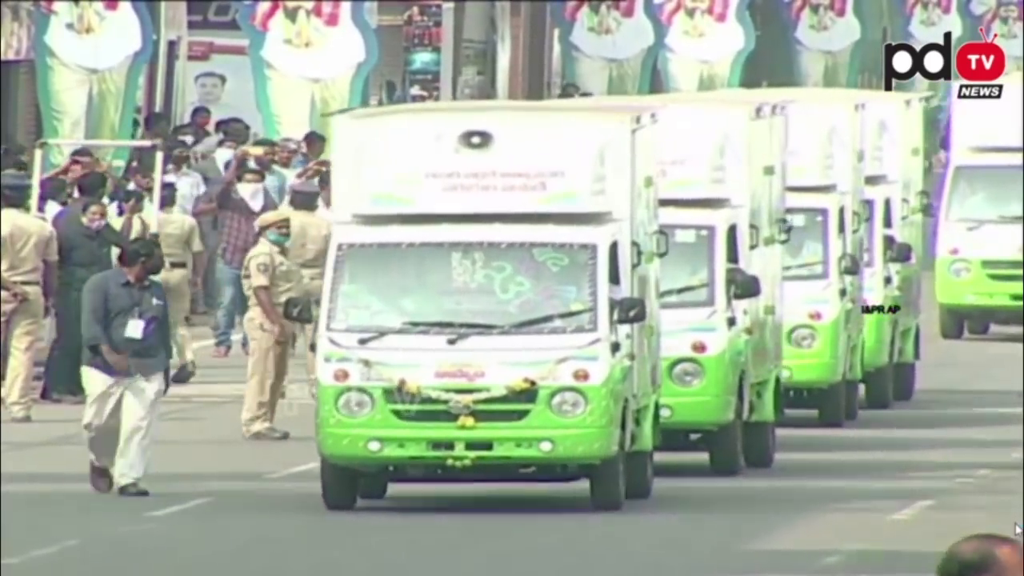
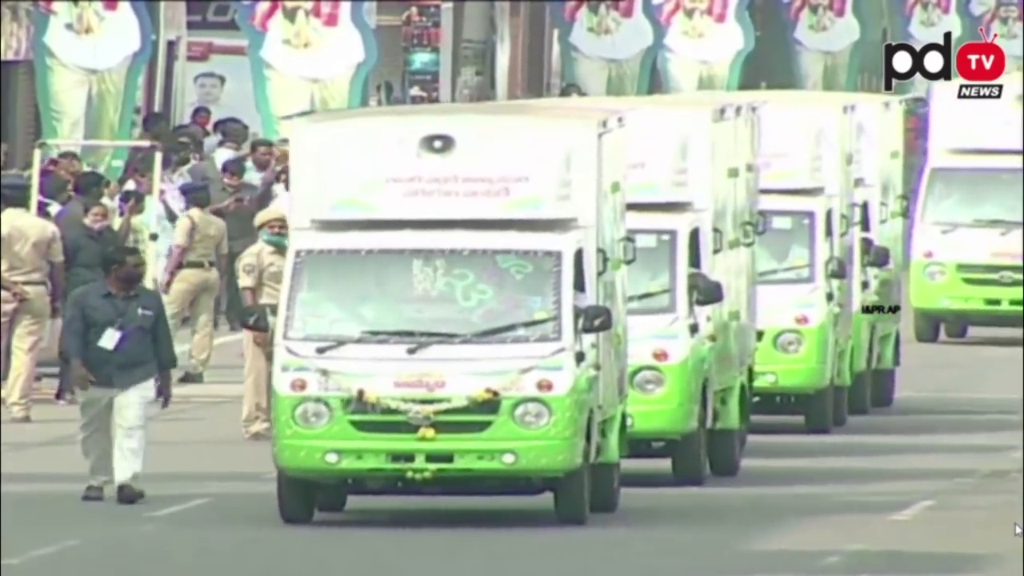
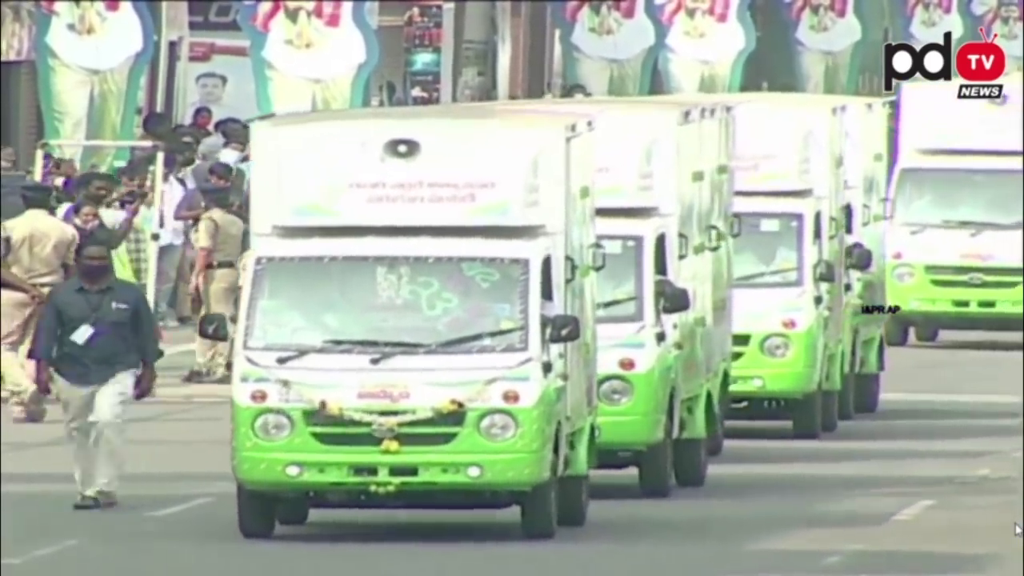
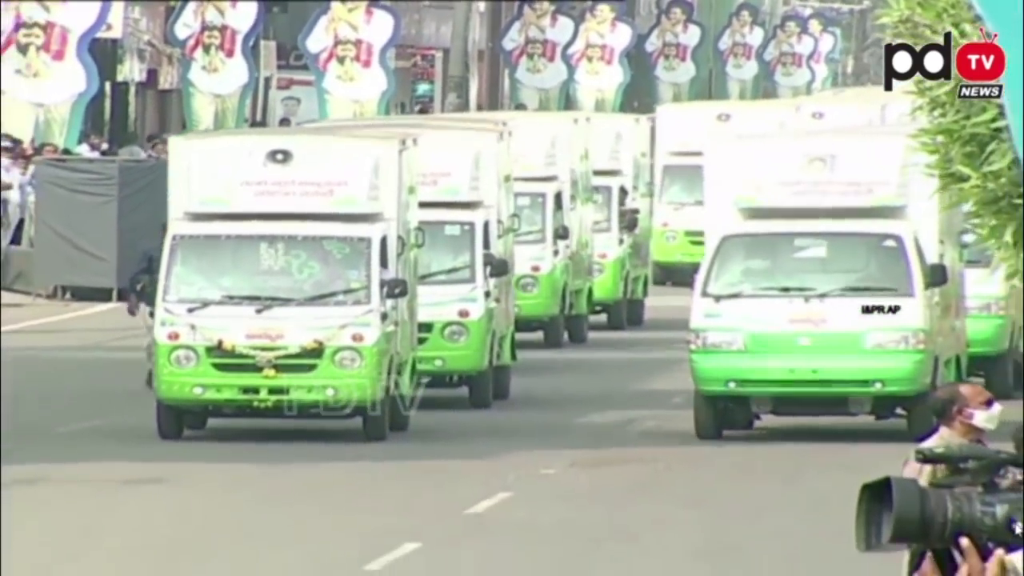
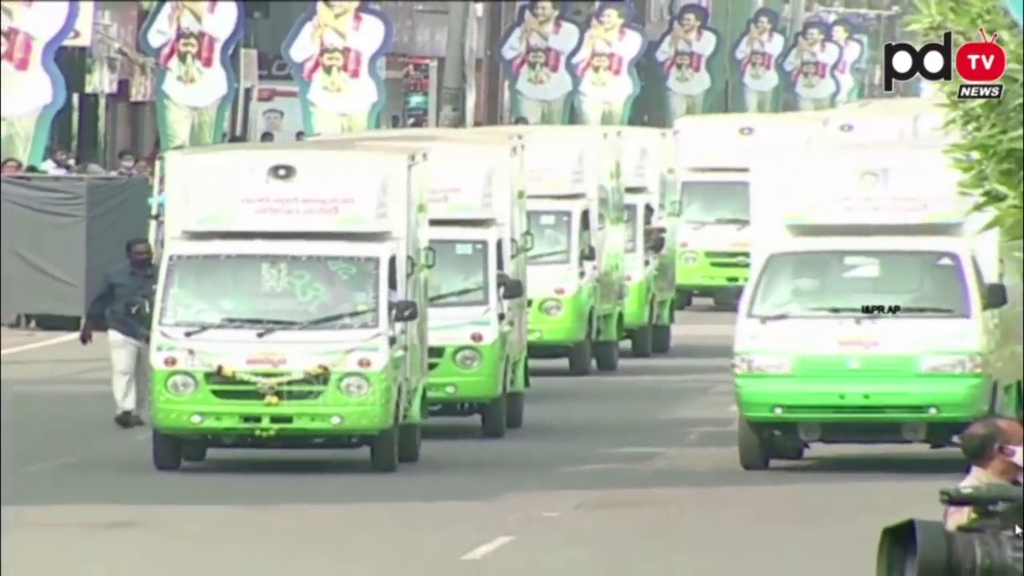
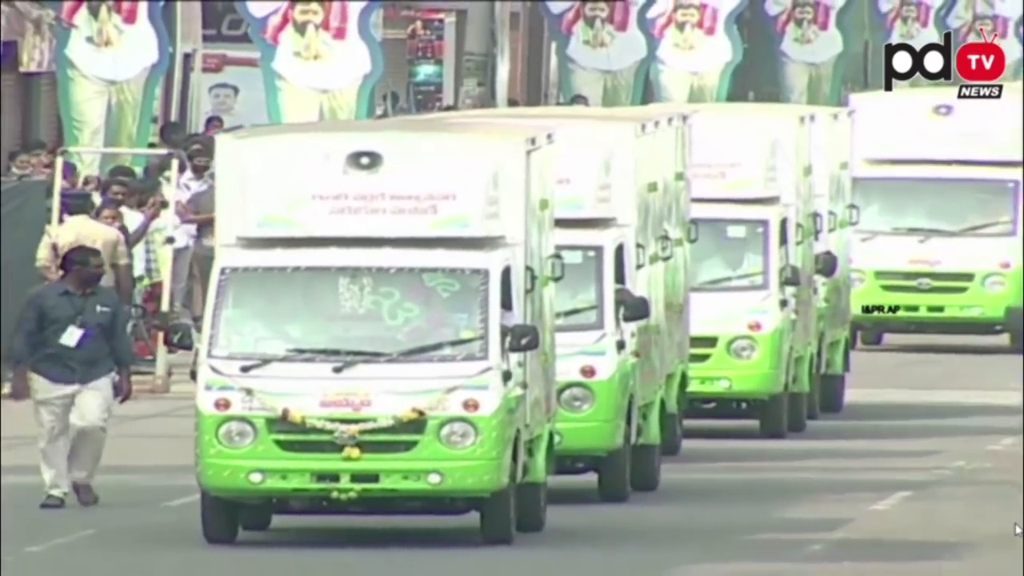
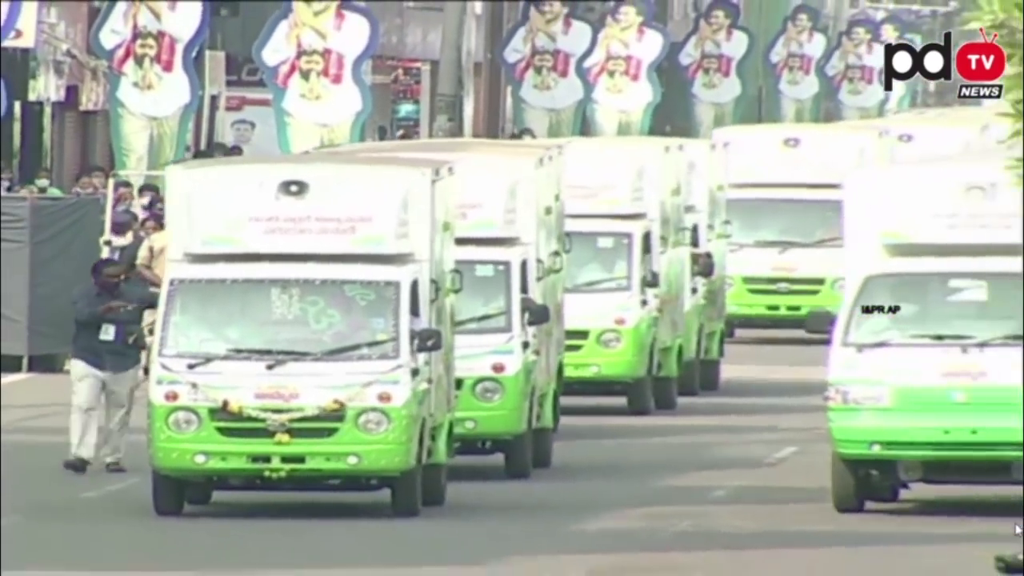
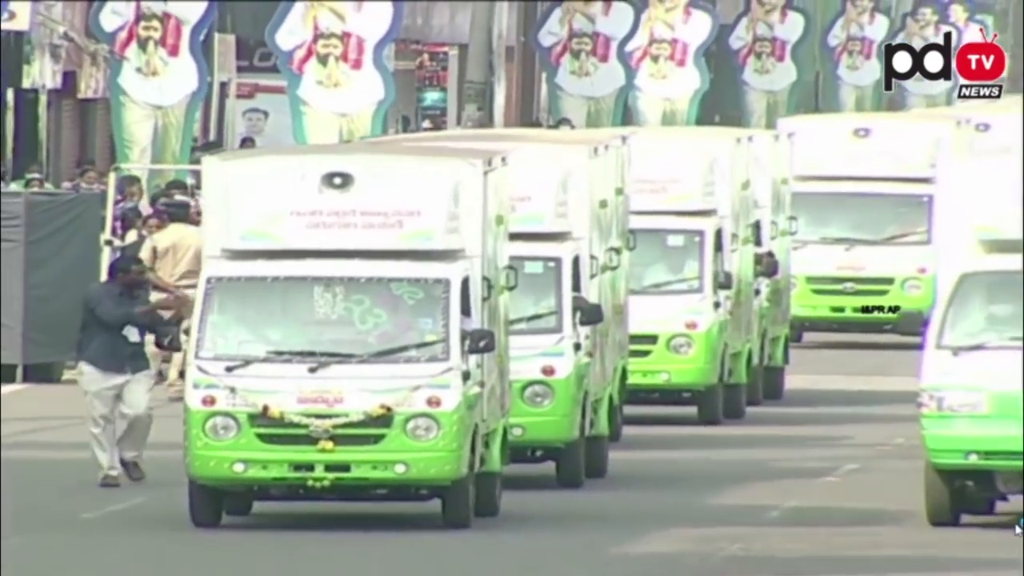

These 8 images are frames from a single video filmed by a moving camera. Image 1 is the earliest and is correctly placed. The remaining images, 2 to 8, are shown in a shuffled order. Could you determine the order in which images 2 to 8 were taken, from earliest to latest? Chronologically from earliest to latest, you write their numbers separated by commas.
2, 3, 6, 8, 7, 5, 4
